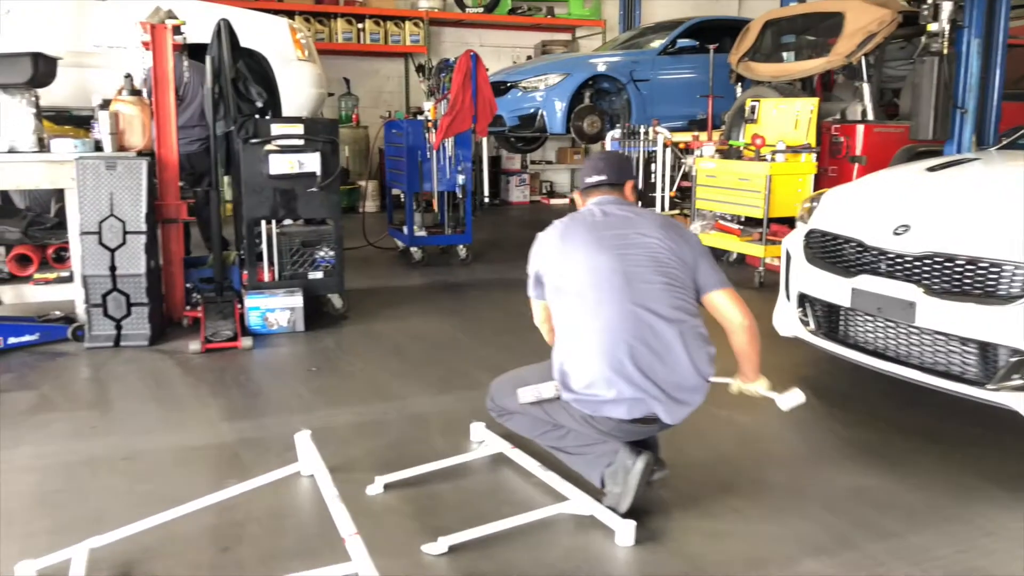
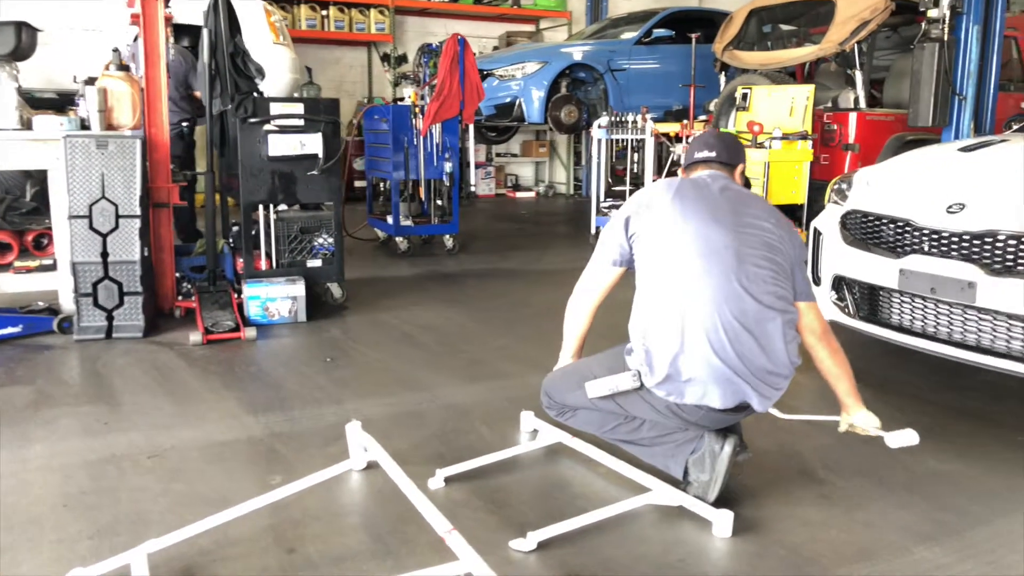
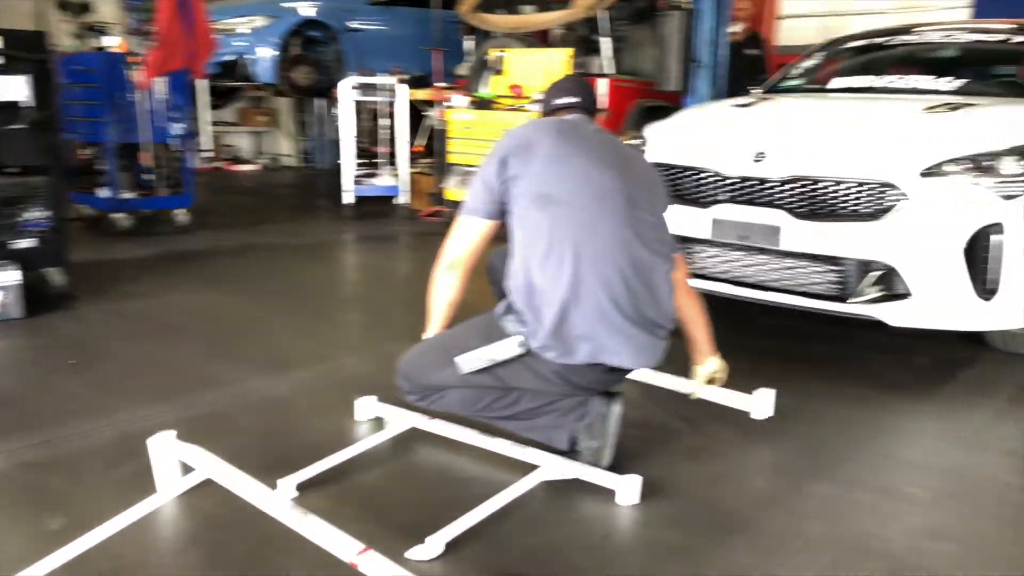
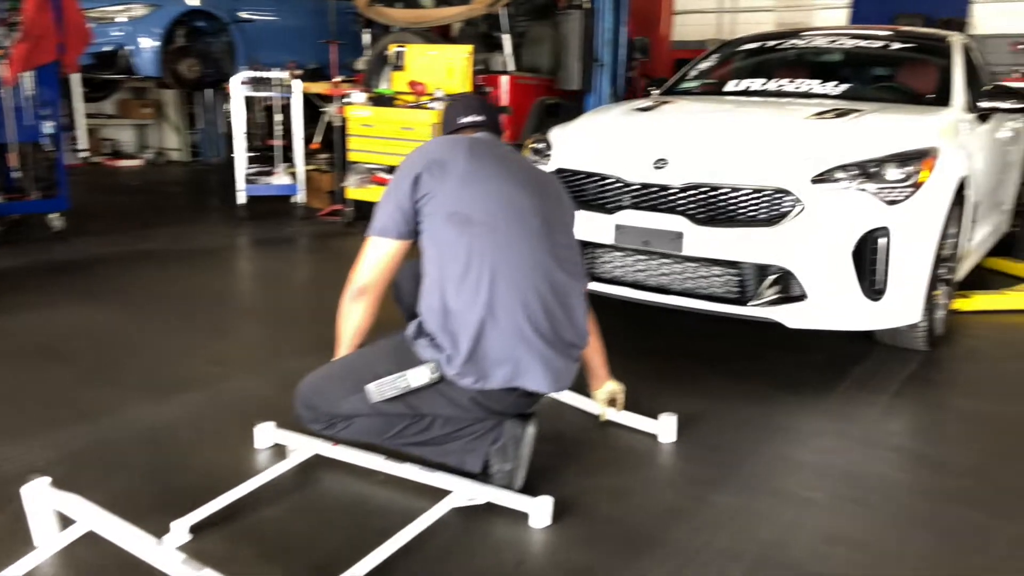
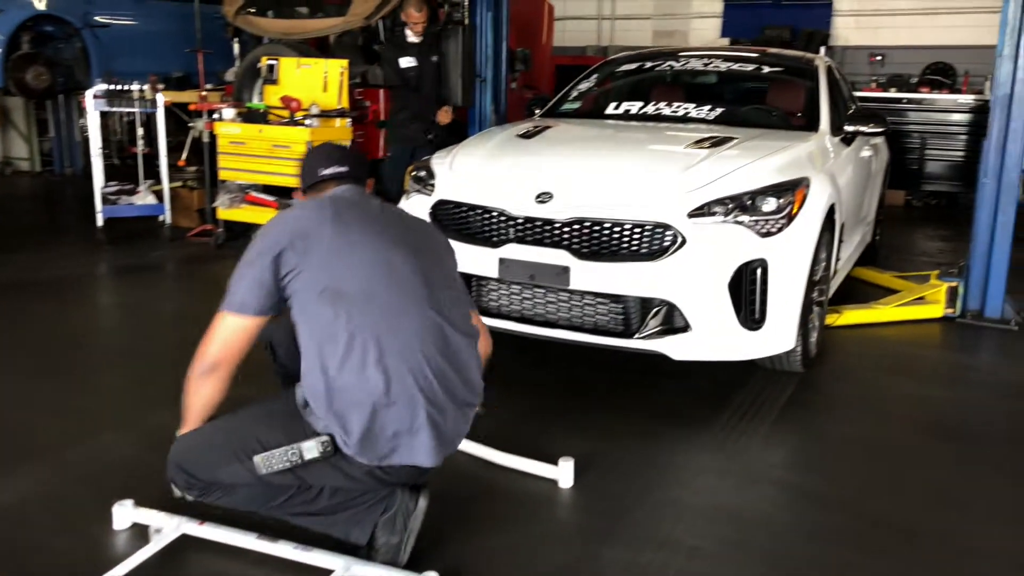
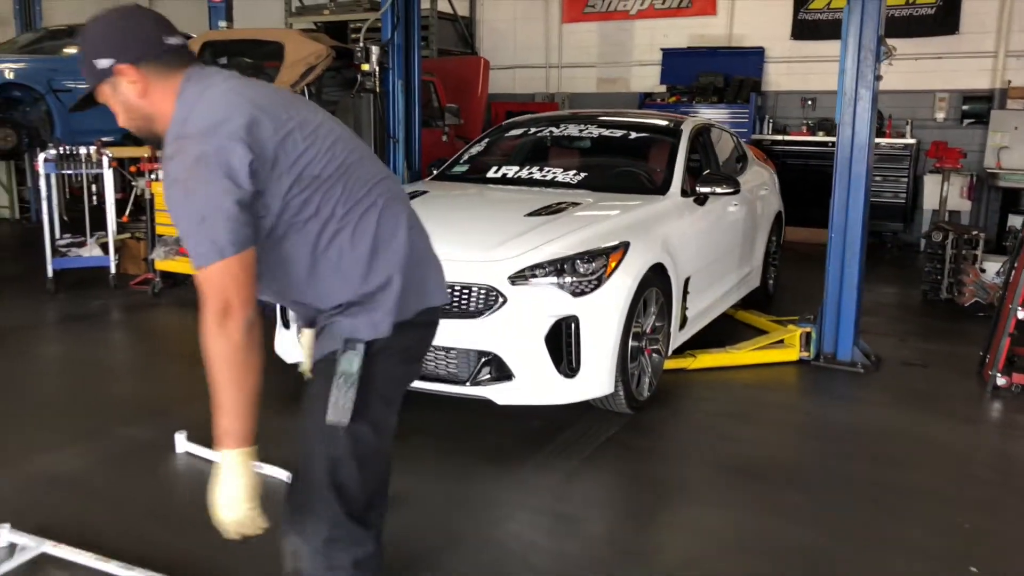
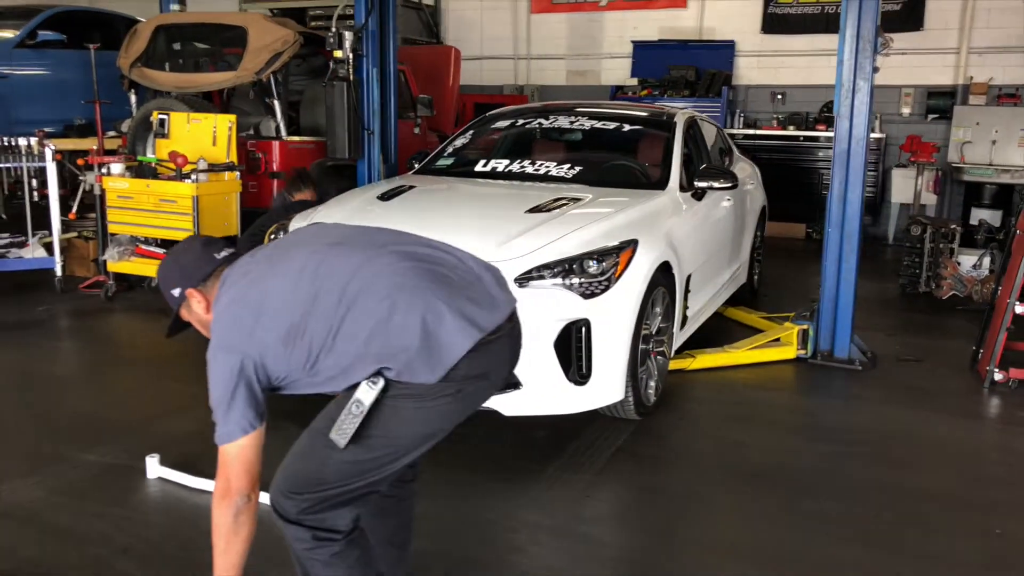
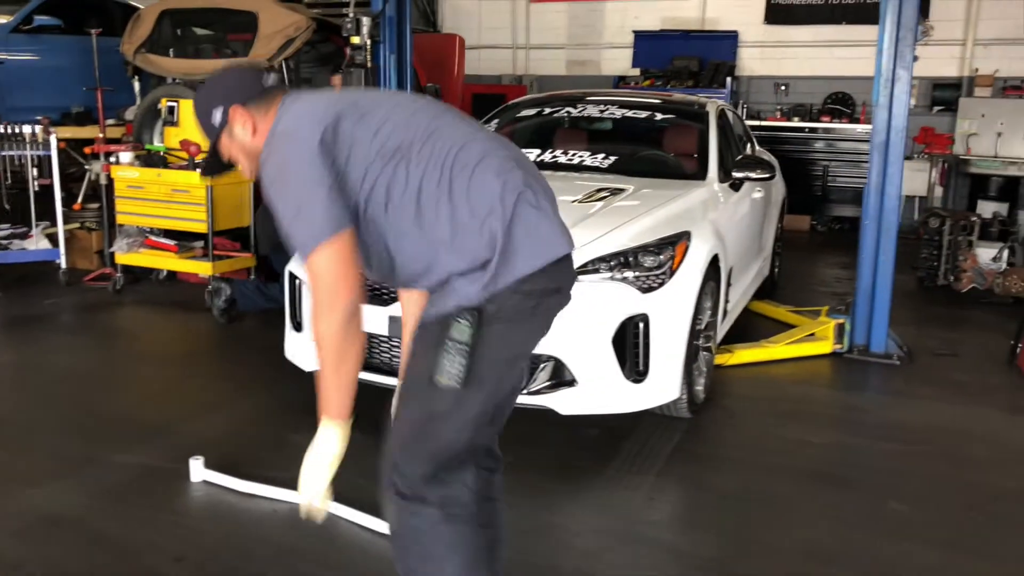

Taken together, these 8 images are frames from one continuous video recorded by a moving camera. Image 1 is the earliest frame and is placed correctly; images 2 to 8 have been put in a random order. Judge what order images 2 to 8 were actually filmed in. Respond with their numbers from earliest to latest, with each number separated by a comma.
2, 3, 4, 5, 8, 7, 6
